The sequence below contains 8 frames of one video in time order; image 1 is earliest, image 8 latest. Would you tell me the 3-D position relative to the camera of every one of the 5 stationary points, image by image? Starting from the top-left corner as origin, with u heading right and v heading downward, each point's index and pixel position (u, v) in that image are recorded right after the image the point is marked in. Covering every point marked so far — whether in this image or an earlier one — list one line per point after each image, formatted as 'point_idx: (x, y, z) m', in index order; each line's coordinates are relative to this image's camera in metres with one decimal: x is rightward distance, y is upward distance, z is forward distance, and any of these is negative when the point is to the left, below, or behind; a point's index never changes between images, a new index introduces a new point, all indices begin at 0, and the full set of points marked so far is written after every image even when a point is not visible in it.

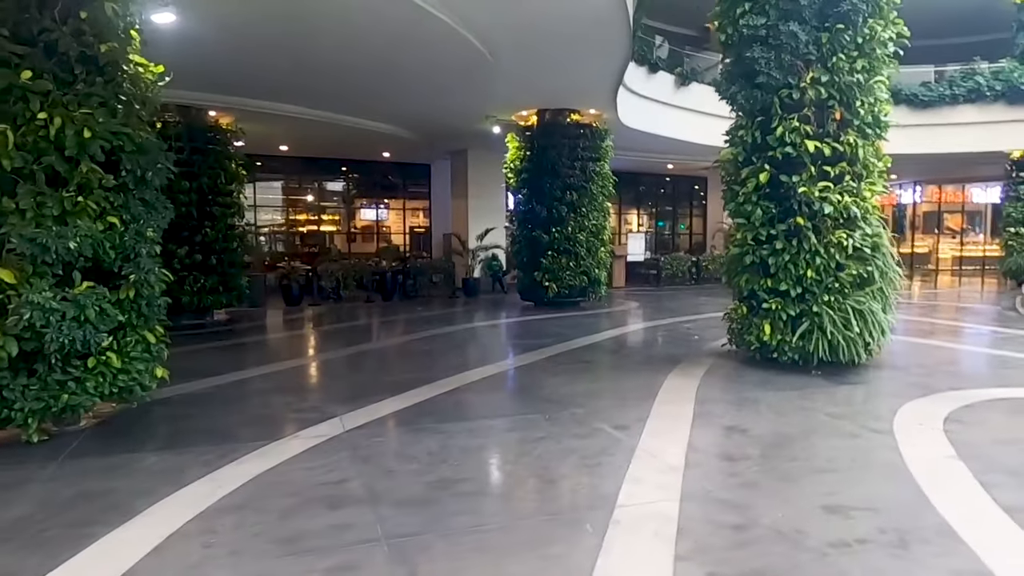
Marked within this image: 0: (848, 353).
0: (+3.1, -0.6, +6.2) m
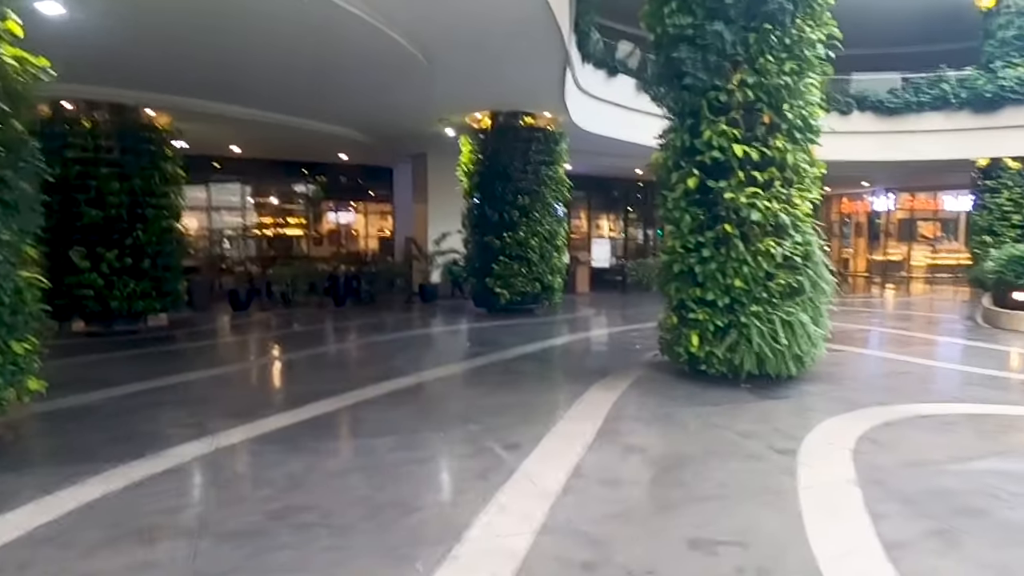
0: (+2.4, -0.7, +6.0) m
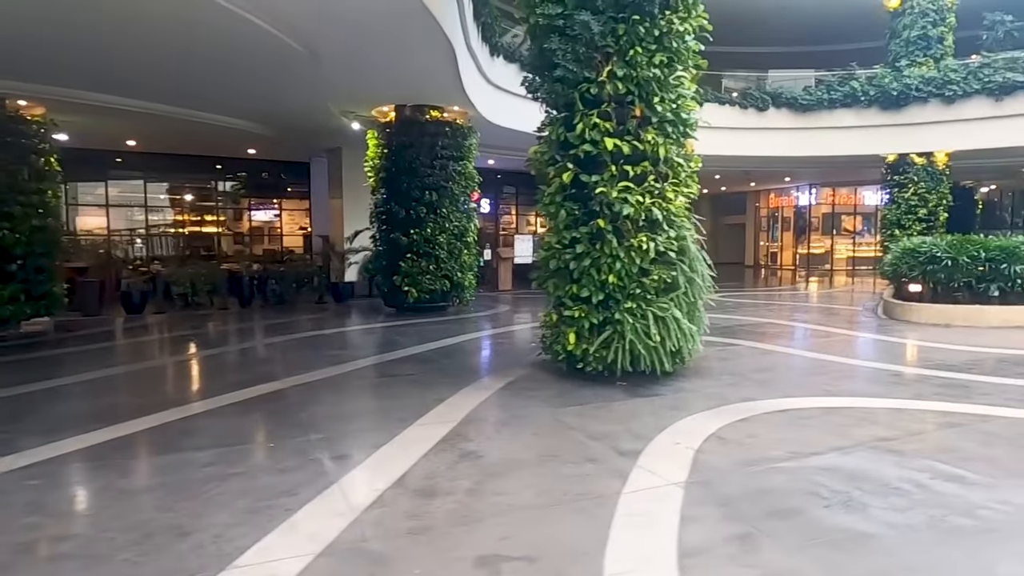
0: (+1.2, -0.7, +5.9) m
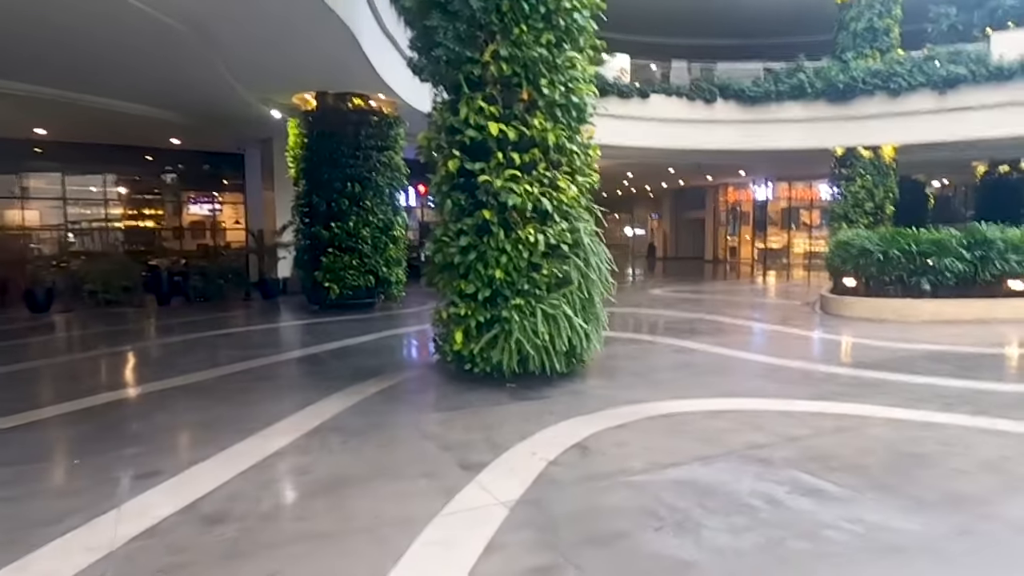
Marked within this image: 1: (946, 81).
0: (+0.2, -0.6, +5.5) m
1: (+9.8, +4.7, +14.9) m
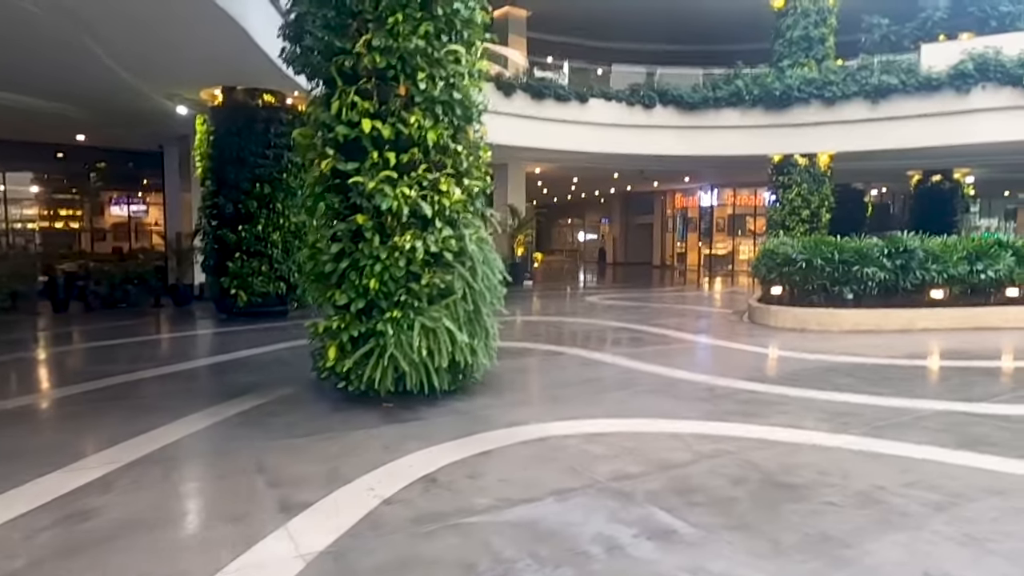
0: (-0.7, -0.7, +5.1) m
1: (+8.3, +4.5, +15.0) m
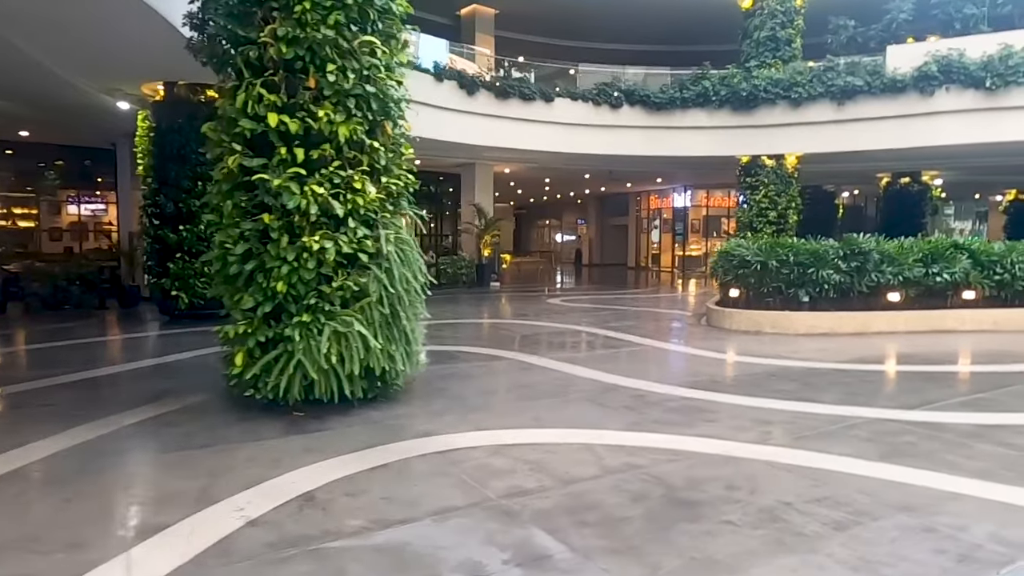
0: (-1.3, -0.7, +4.8) m
1: (+7.5, +4.4, +15.0) m
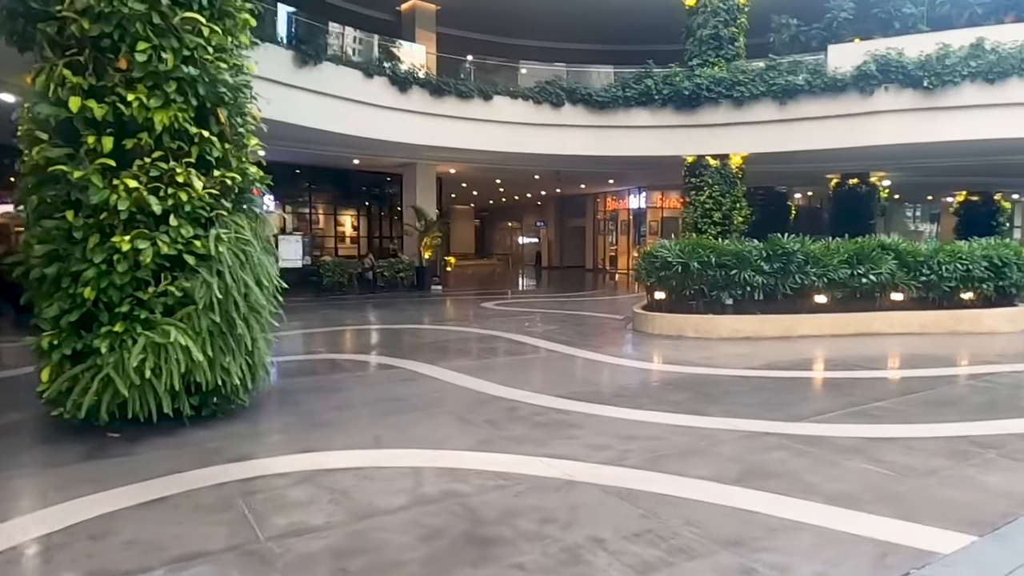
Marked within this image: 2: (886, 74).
0: (-2.3, -0.8, +4.3) m
1: (+6.1, +4.4, +14.8) m
2: (+7.8, +4.5, +13.8) m
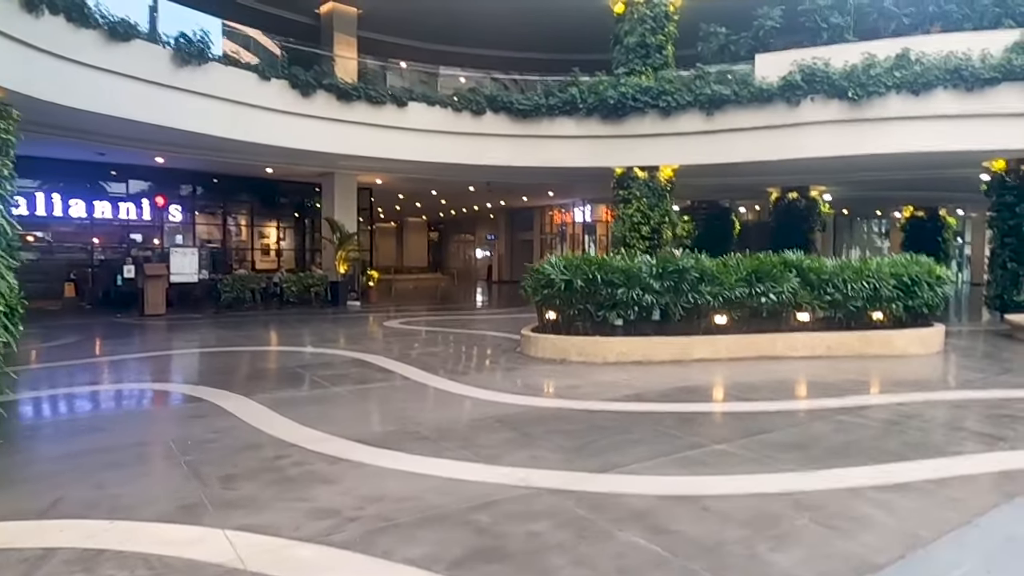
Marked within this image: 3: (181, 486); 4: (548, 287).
0: (-3.8, -0.9, +3.4) m
1: (+4.3, +4.0, +14.2) m
2: (+6.0, +4.1, +13.3) m
3: (-1.8, -1.1, +3.7) m
4: (+0.5, 0.0, +8.7) m
